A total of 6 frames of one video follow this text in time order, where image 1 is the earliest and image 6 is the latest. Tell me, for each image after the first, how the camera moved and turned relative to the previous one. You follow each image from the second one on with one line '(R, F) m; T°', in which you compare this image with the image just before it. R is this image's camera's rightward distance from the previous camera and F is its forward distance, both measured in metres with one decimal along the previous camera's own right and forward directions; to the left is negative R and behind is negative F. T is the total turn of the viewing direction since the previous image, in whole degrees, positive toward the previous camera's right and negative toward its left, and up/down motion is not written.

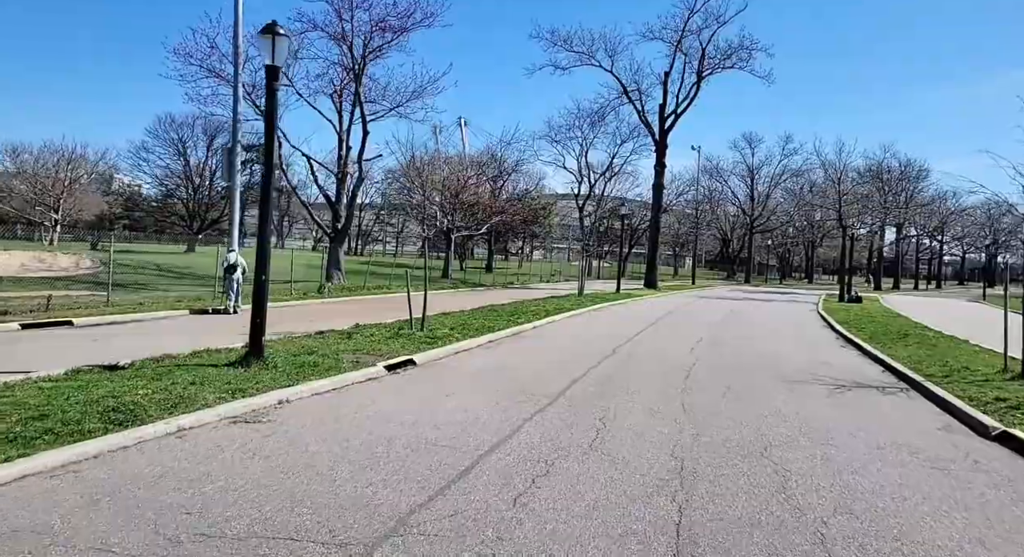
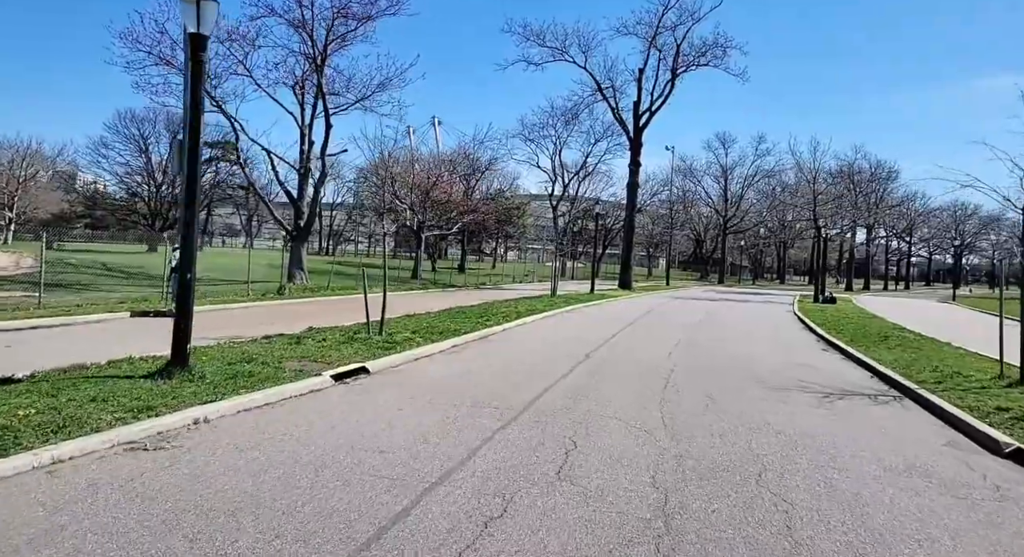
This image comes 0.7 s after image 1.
(+0.1, +0.9) m; +2°
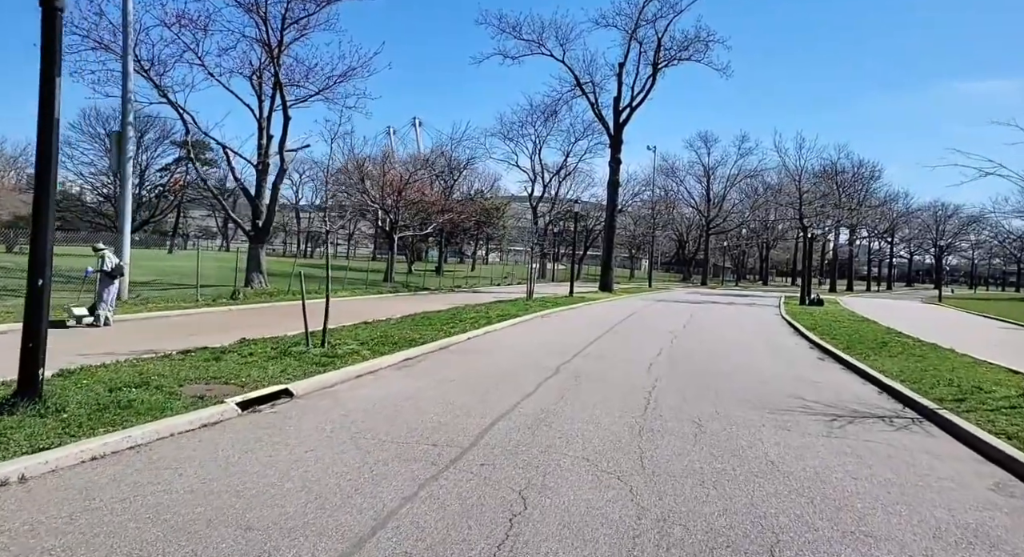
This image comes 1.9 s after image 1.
(+0.4, +1.4) m; +1°
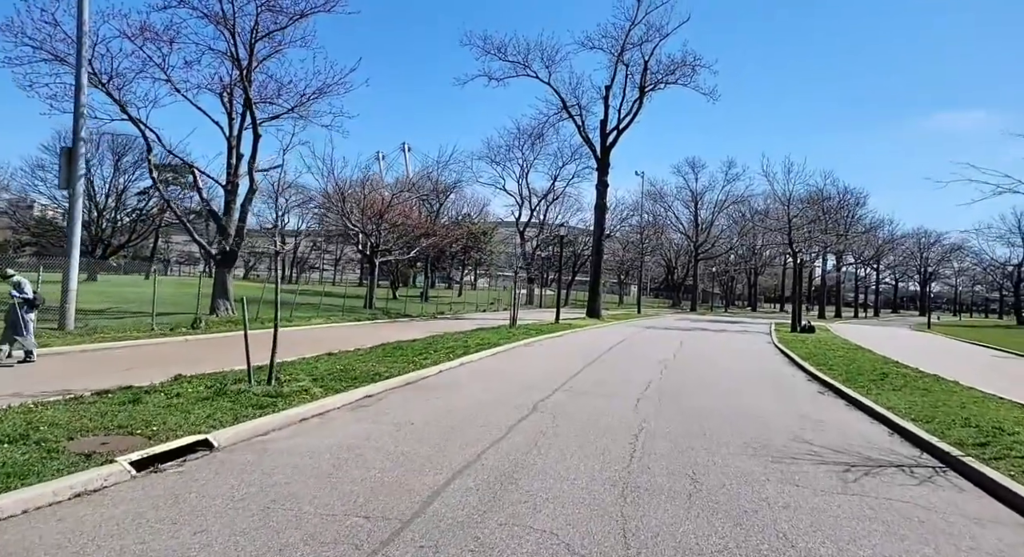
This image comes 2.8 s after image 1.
(+0.3, +1.1) m; +1°
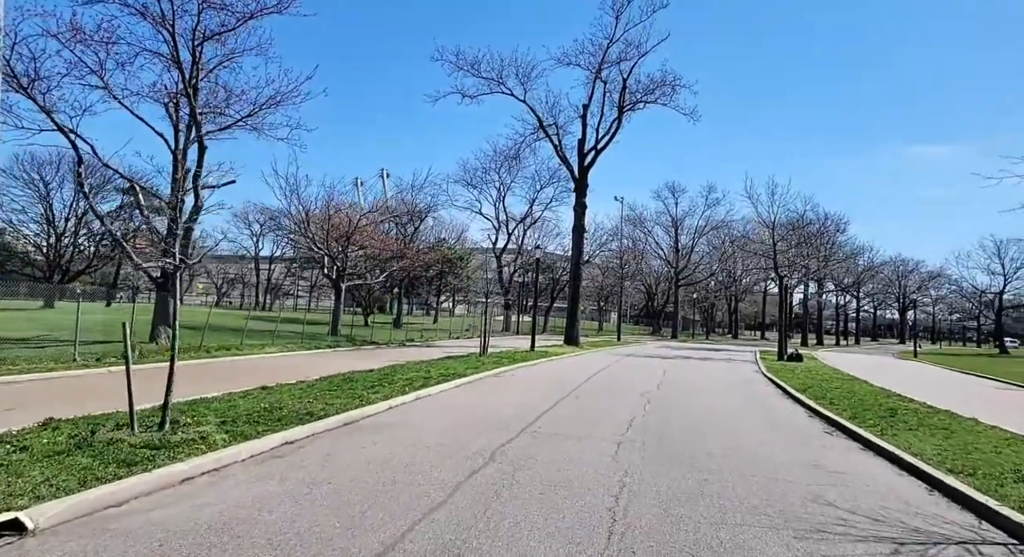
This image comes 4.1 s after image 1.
(+0.3, +1.7) m; +2°
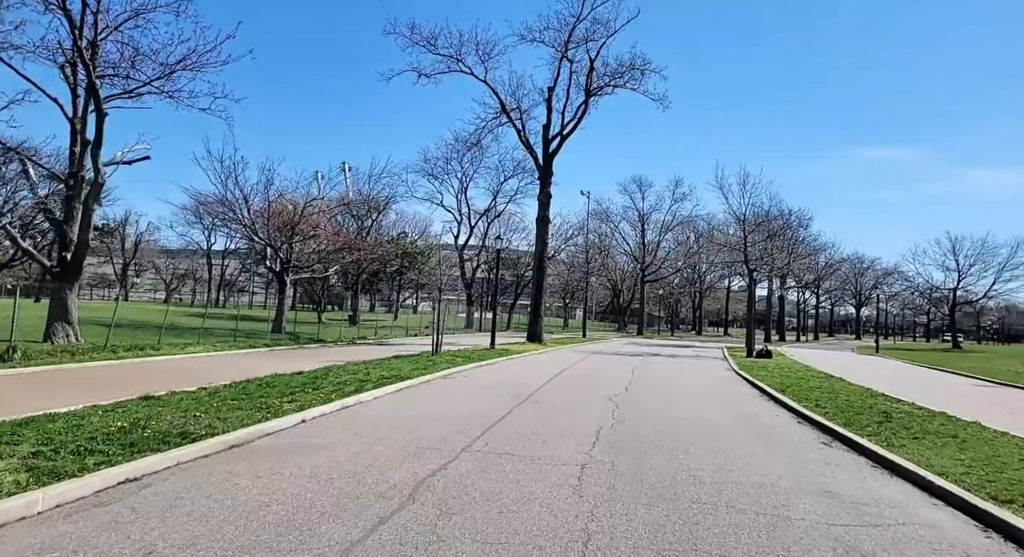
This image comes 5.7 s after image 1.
(+0.3, +2.1) m; +3°
